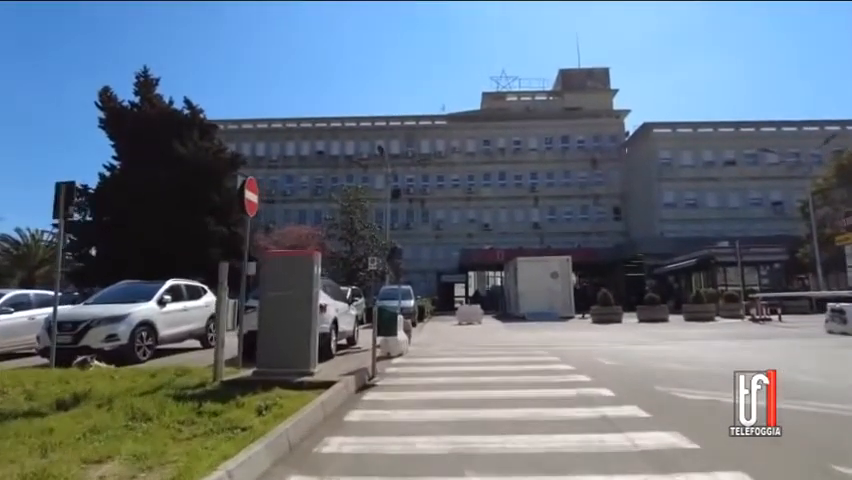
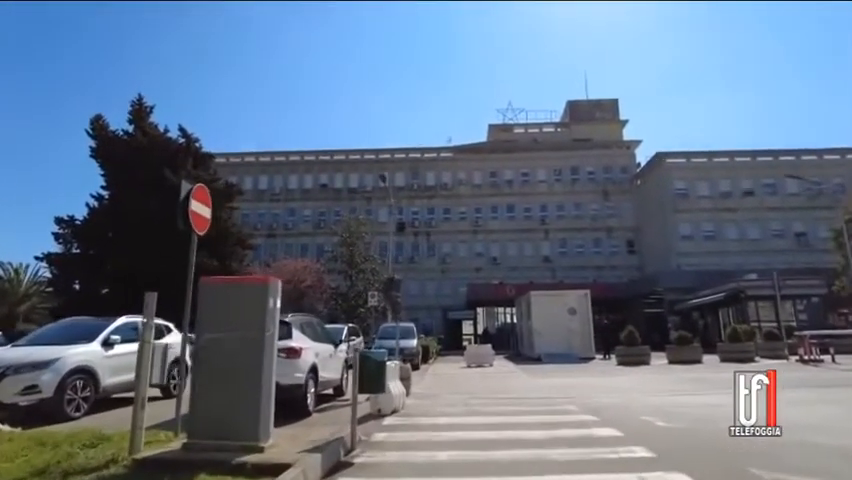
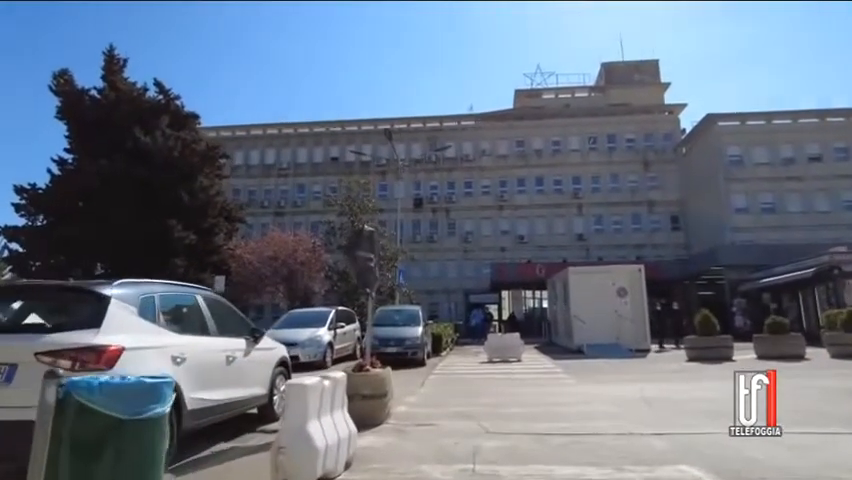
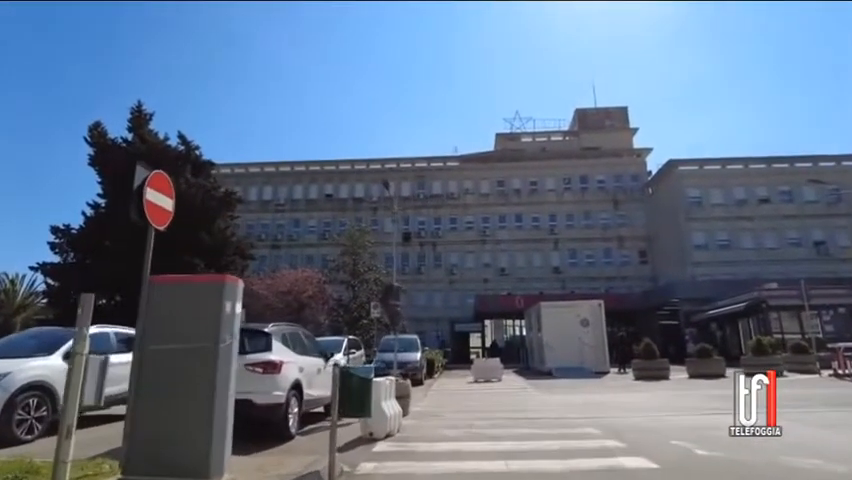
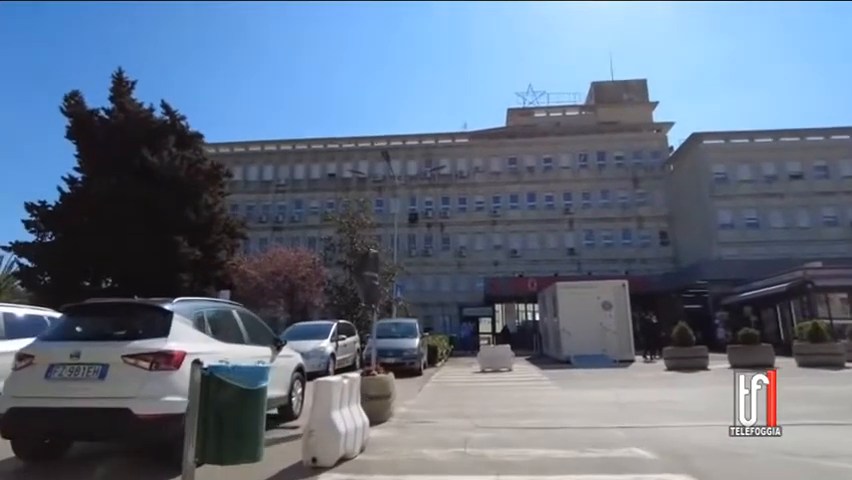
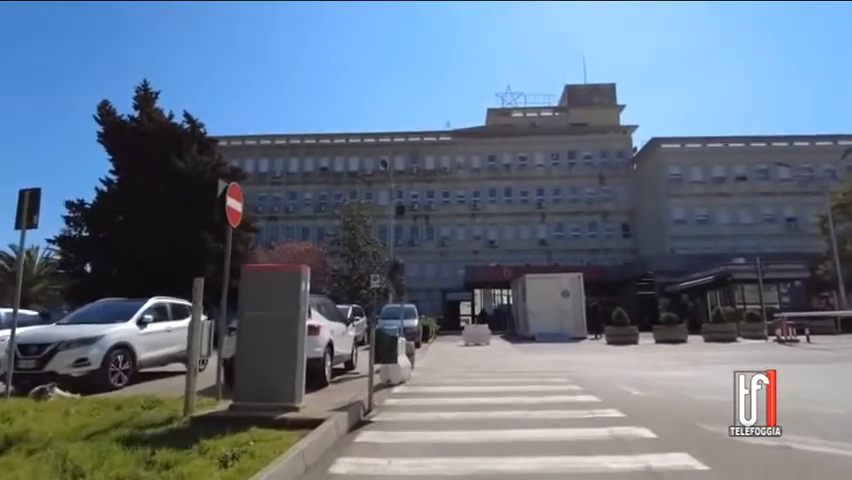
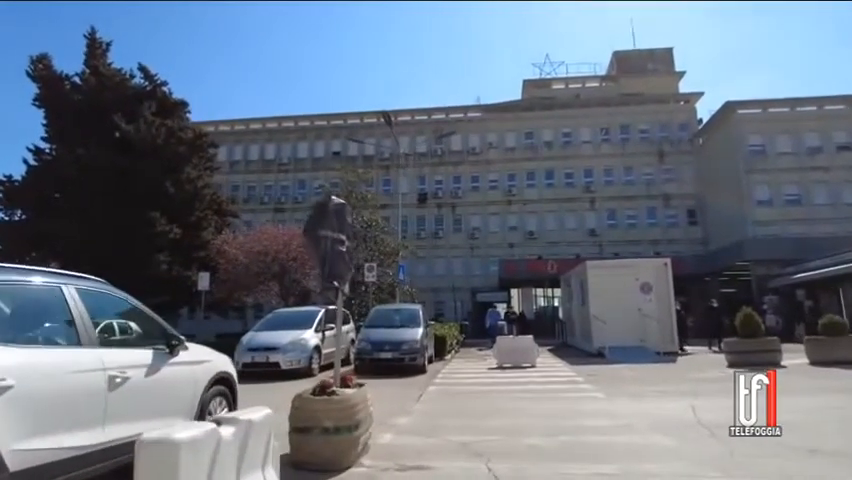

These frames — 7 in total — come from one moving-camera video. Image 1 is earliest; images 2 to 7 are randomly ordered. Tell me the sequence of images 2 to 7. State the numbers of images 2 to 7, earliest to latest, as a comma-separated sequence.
6, 2, 4, 5, 3, 7
